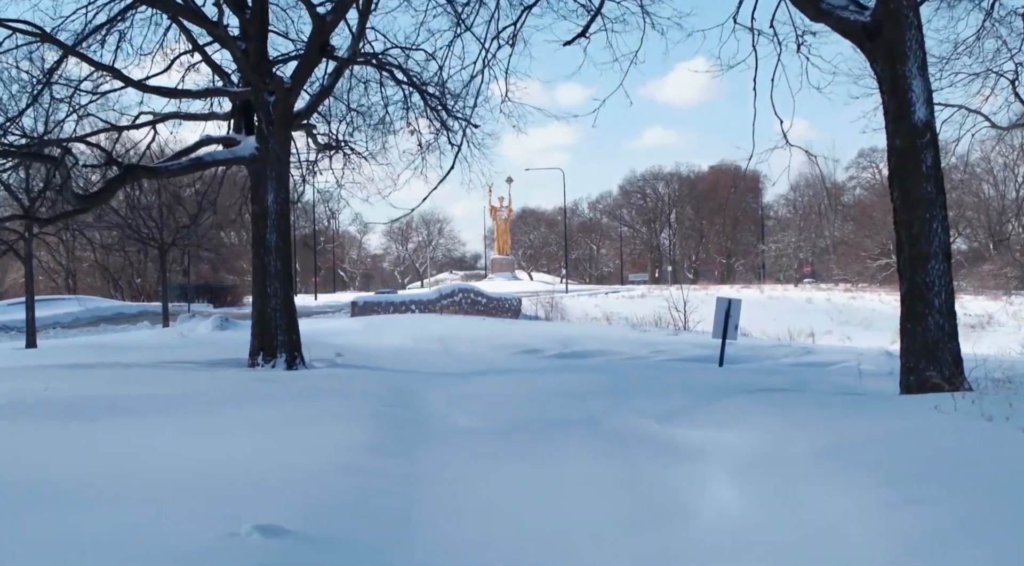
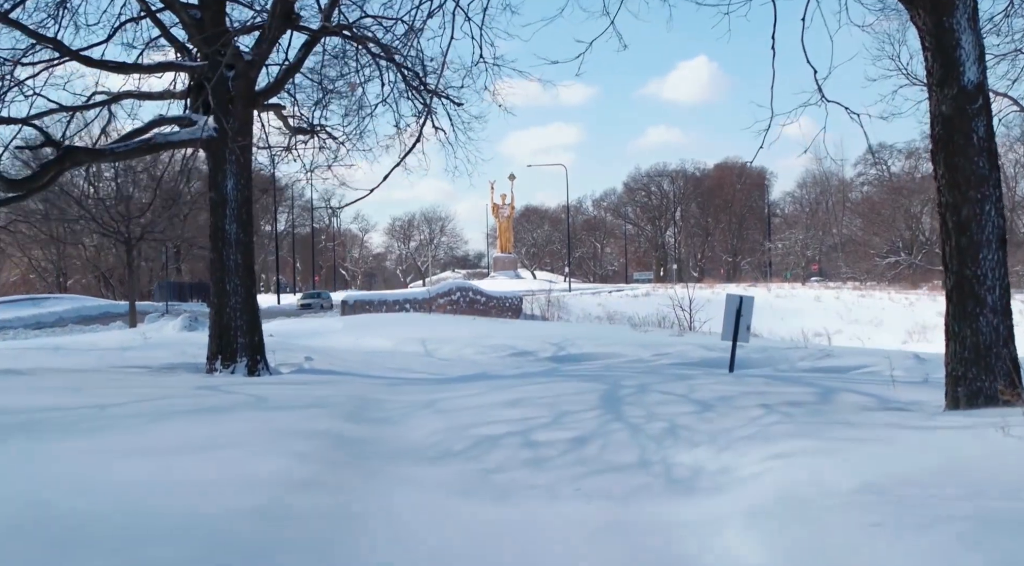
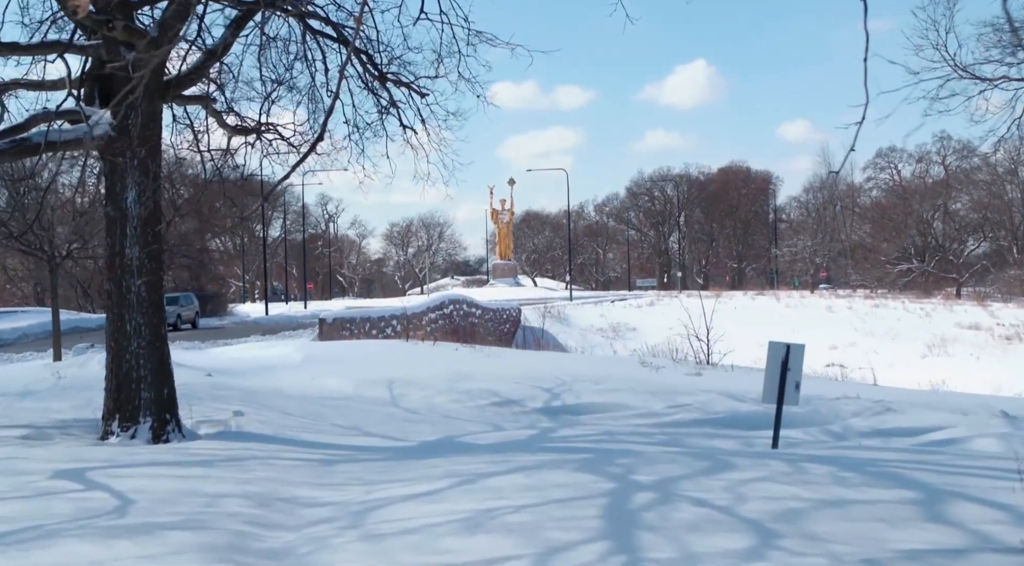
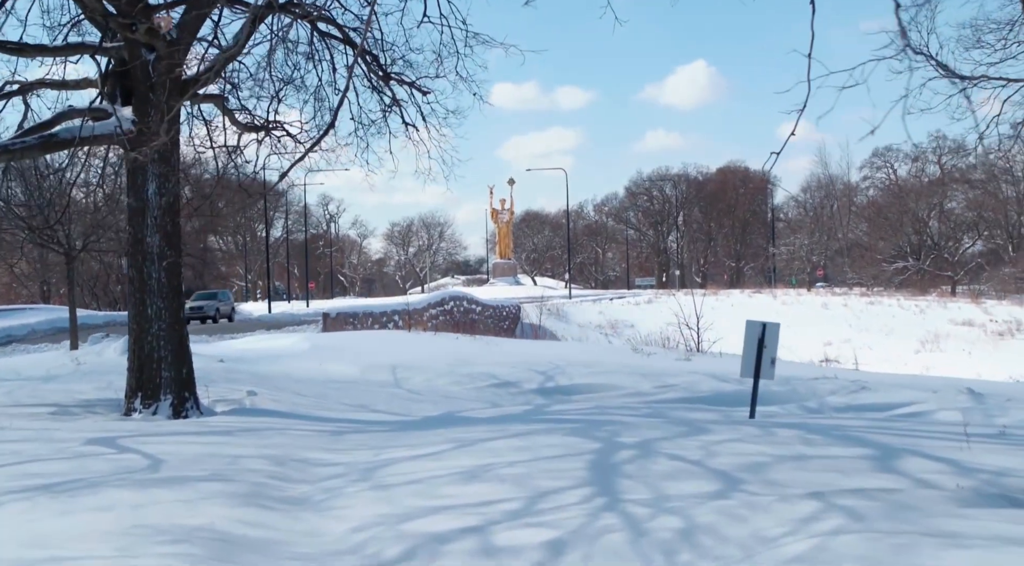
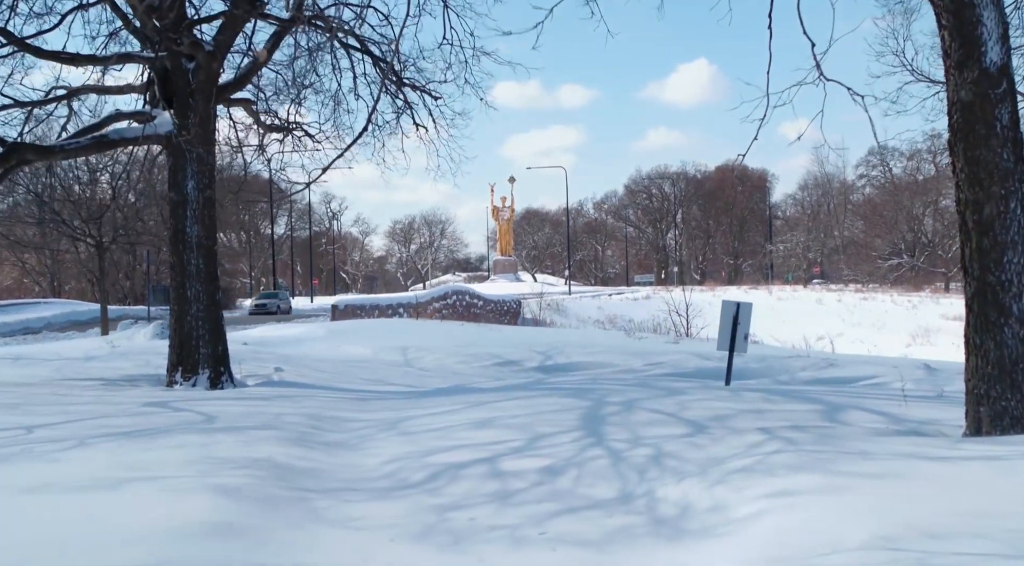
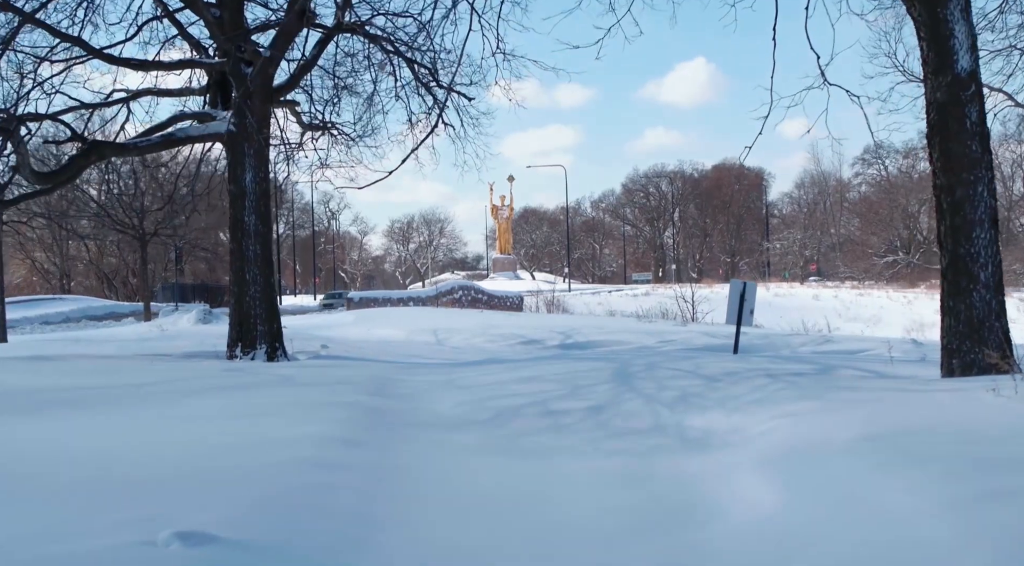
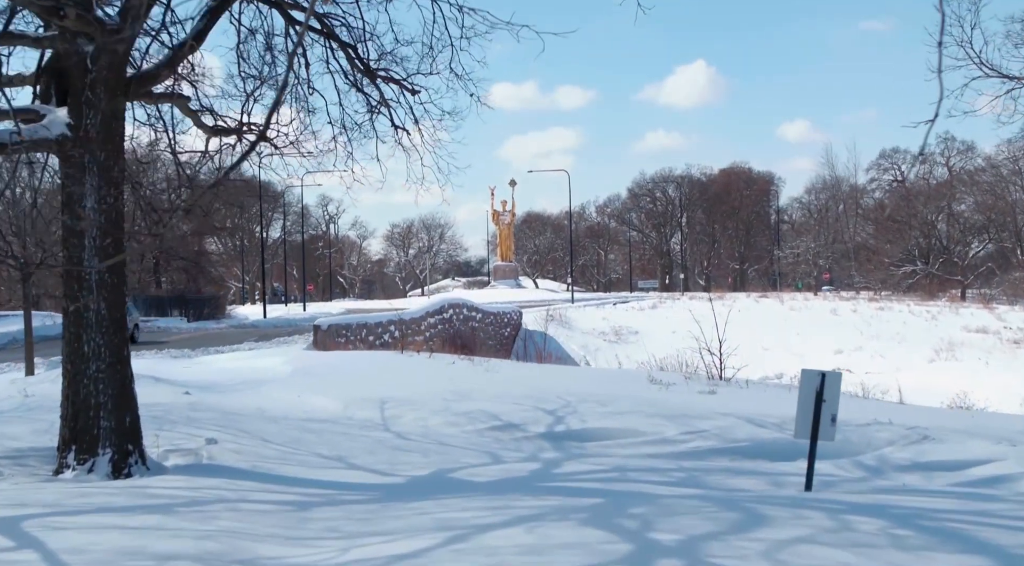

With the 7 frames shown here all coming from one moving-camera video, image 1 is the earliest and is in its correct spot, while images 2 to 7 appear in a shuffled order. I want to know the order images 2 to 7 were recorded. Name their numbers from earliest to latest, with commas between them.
6, 2, 5, 4, 3, 7
